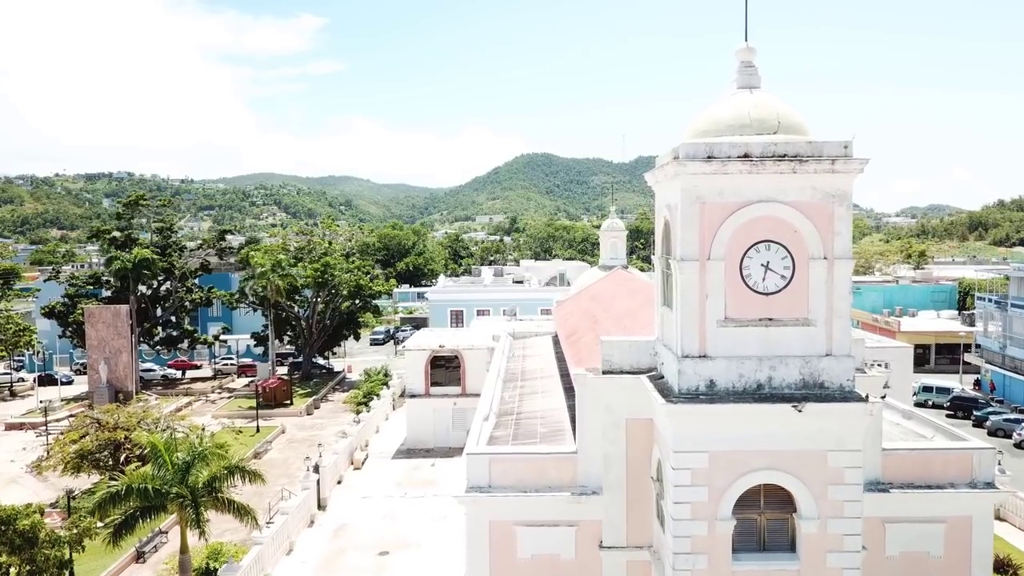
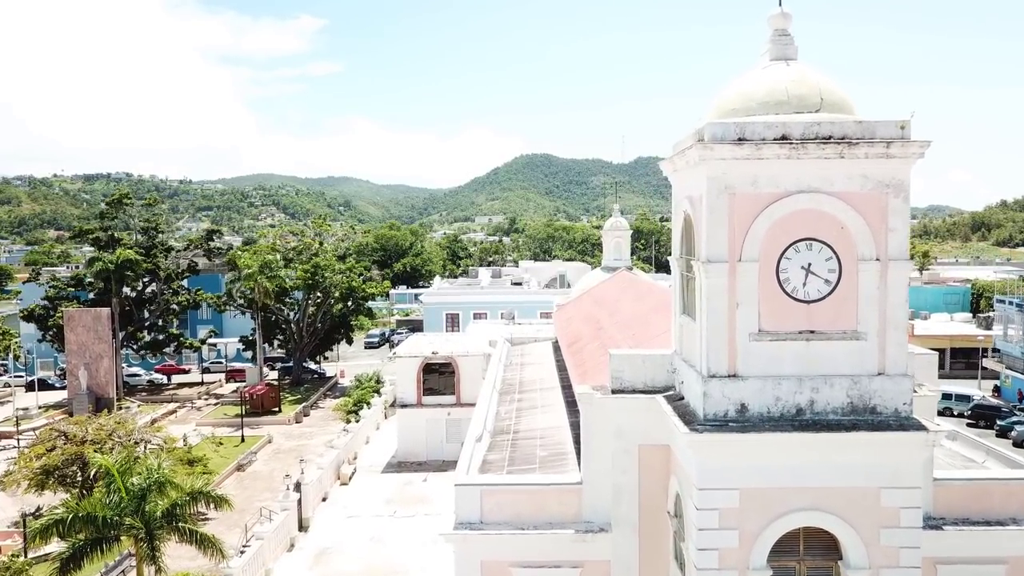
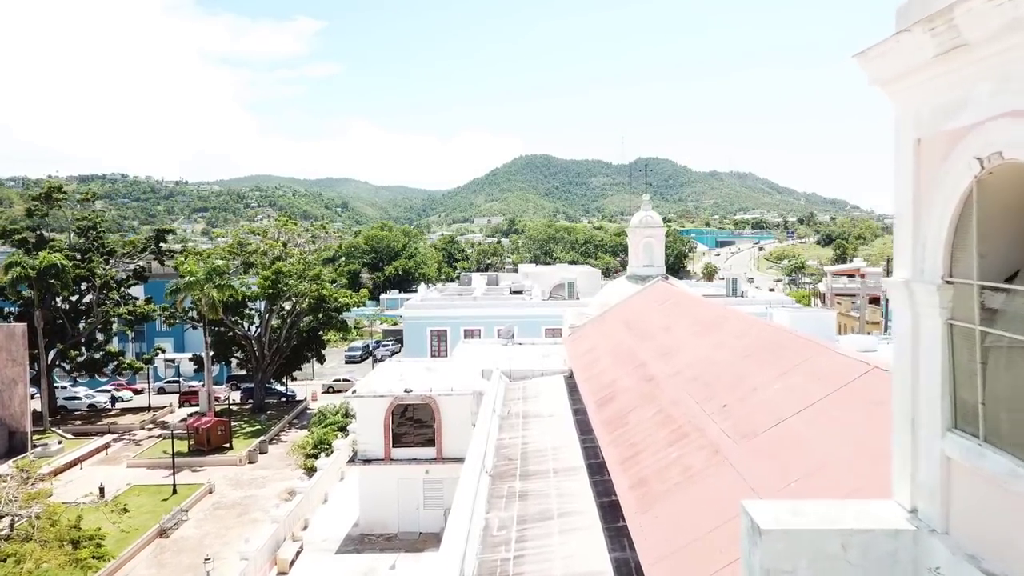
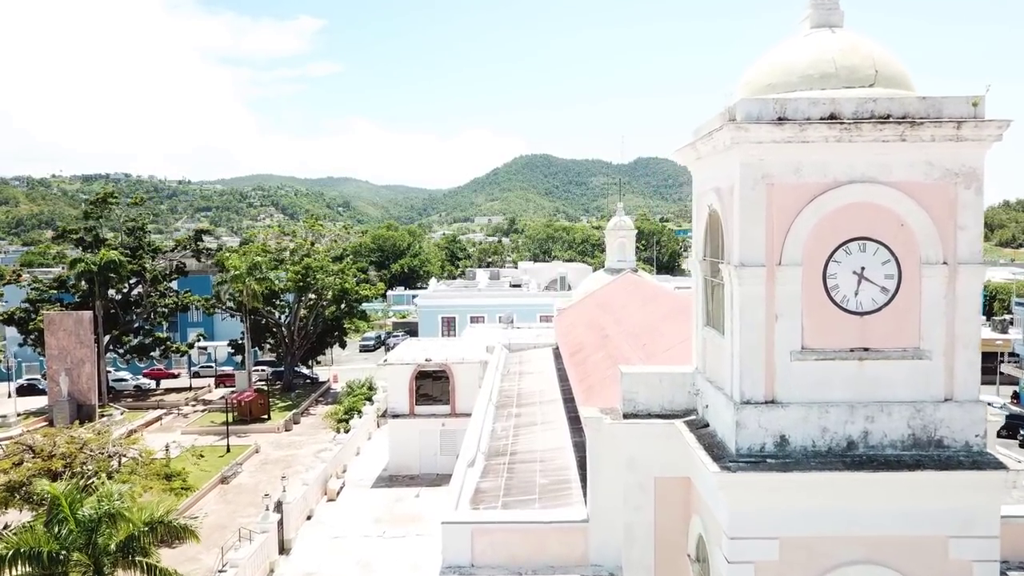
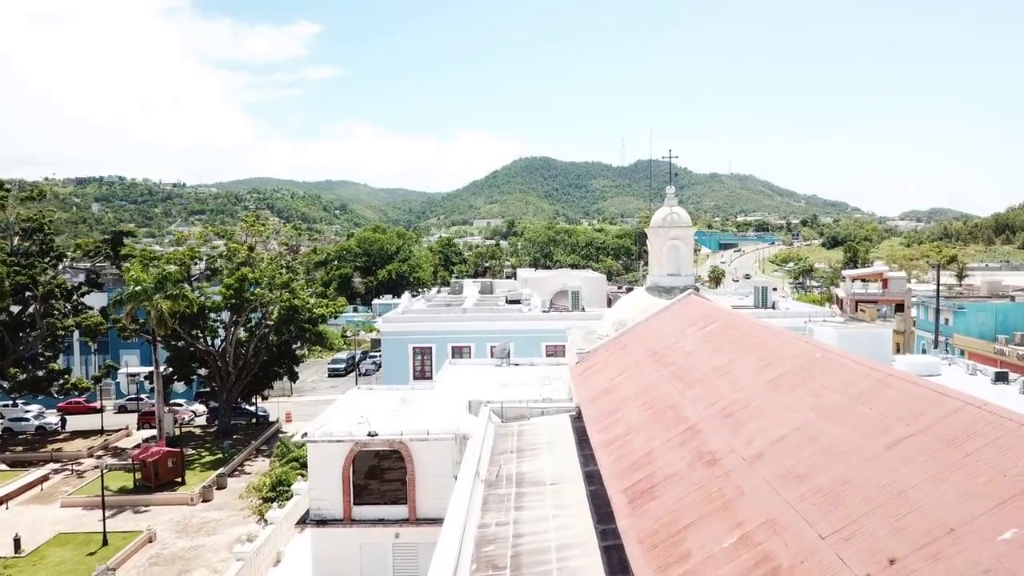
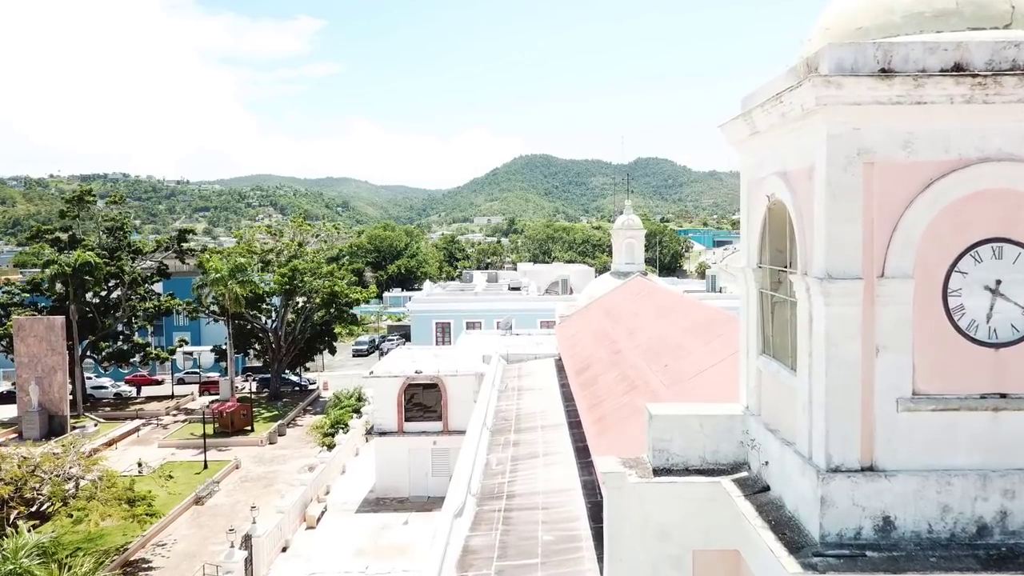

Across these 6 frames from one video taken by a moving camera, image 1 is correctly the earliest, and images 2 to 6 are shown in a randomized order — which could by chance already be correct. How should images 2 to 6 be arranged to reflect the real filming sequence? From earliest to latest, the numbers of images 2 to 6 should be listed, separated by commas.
2, 4, 6, 3, 5
